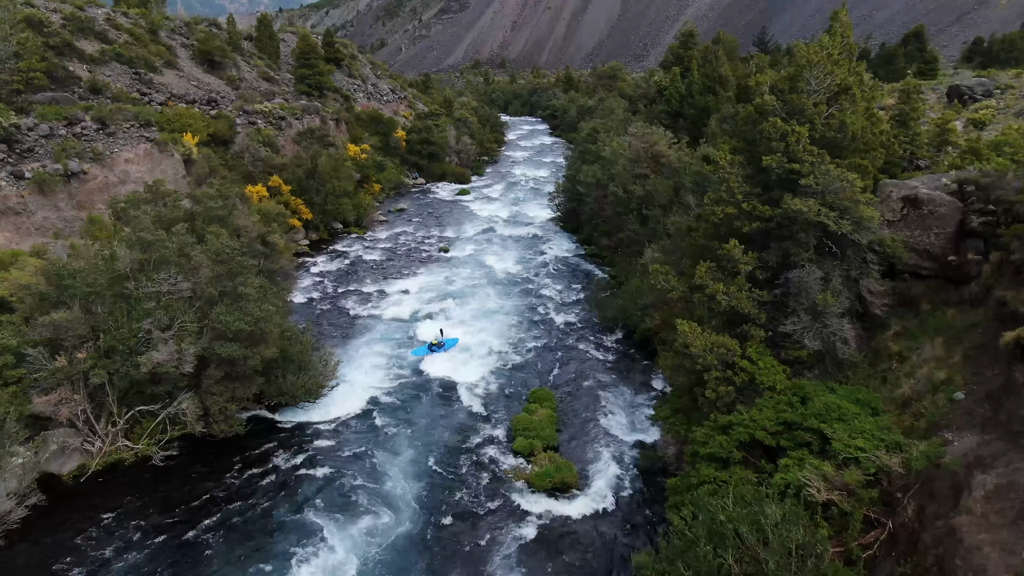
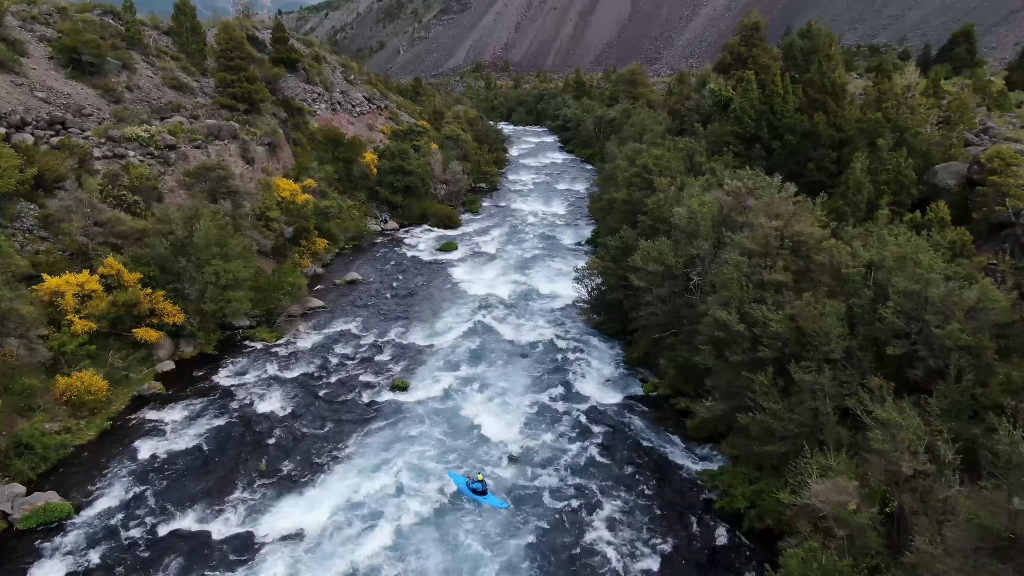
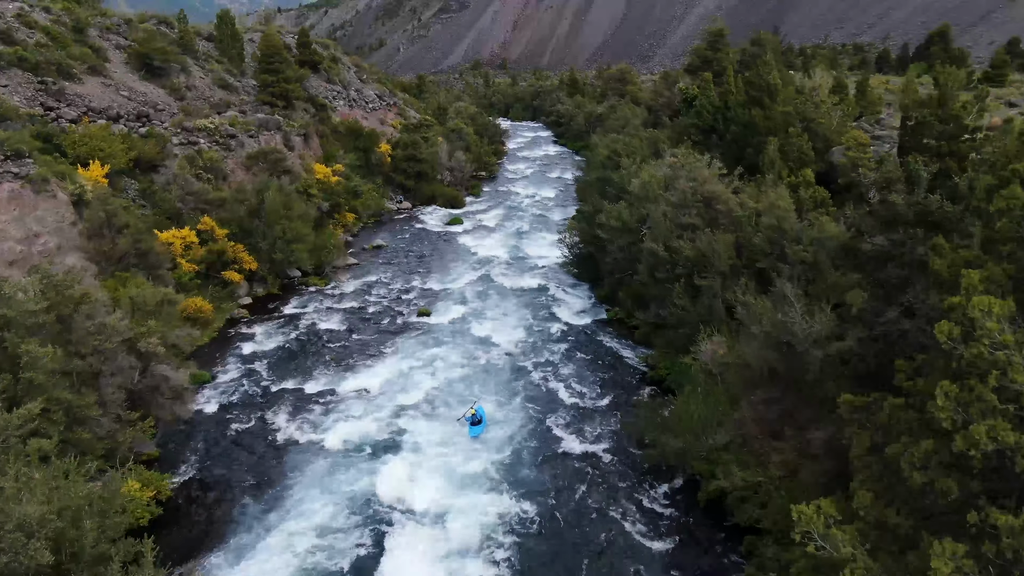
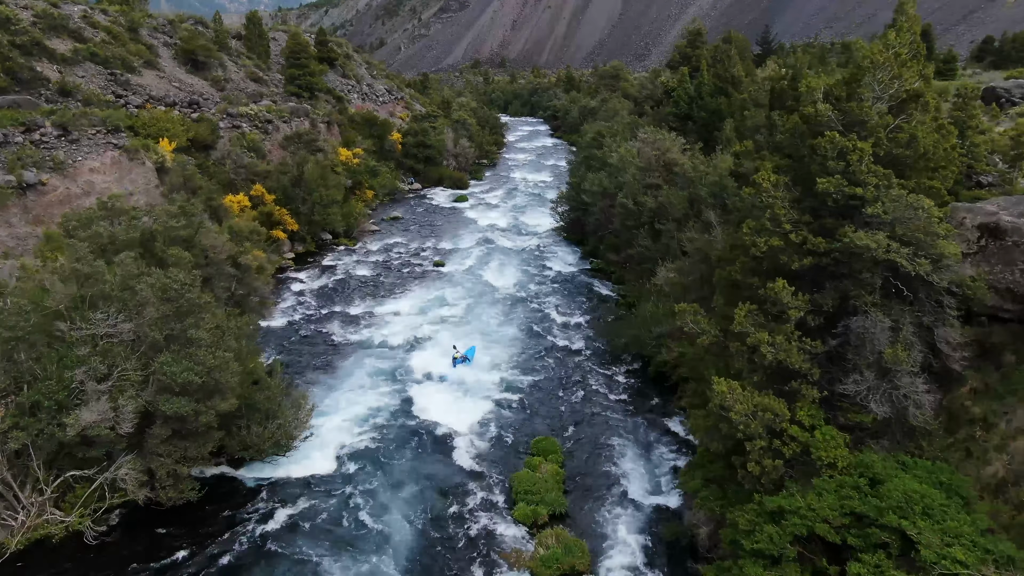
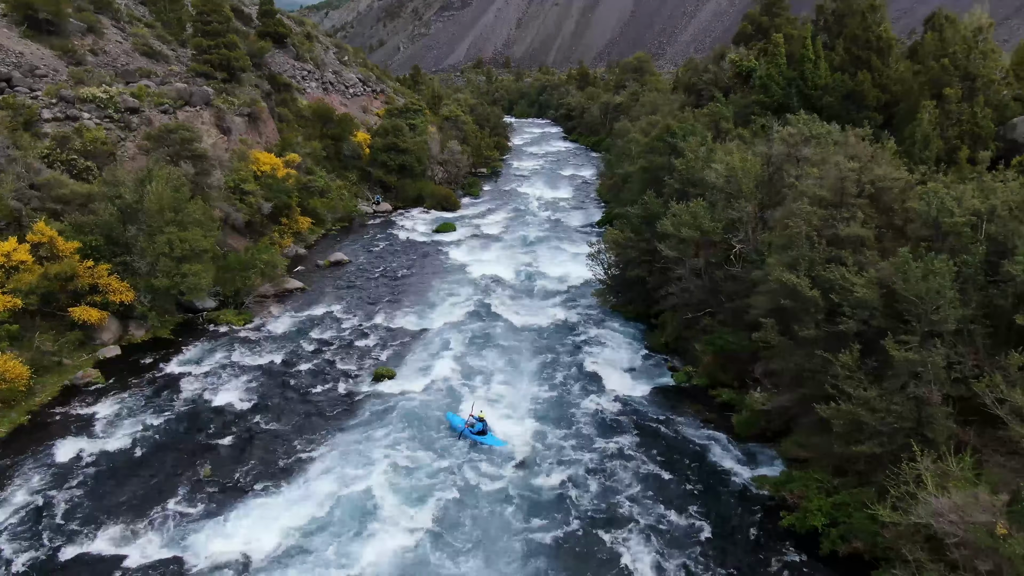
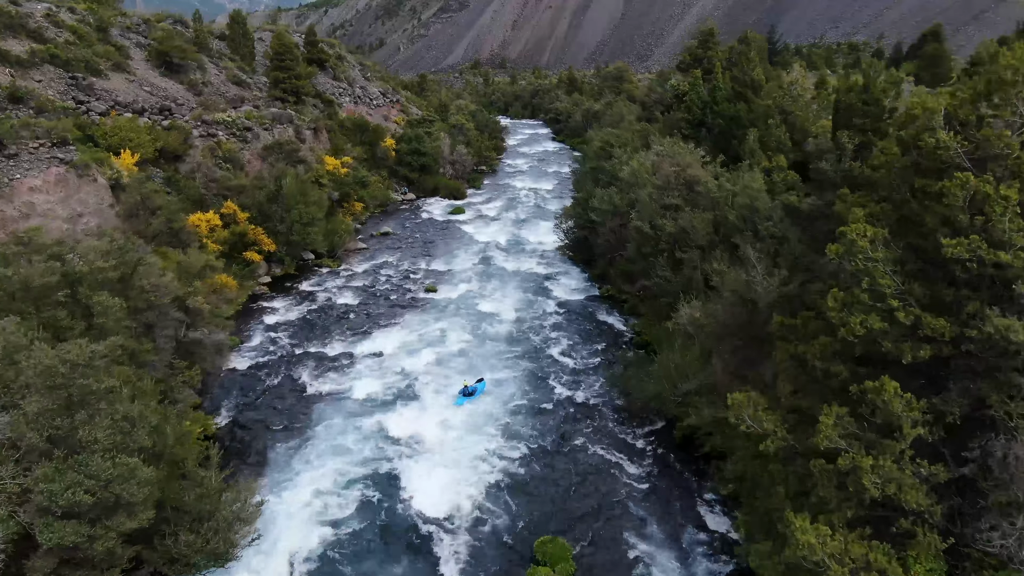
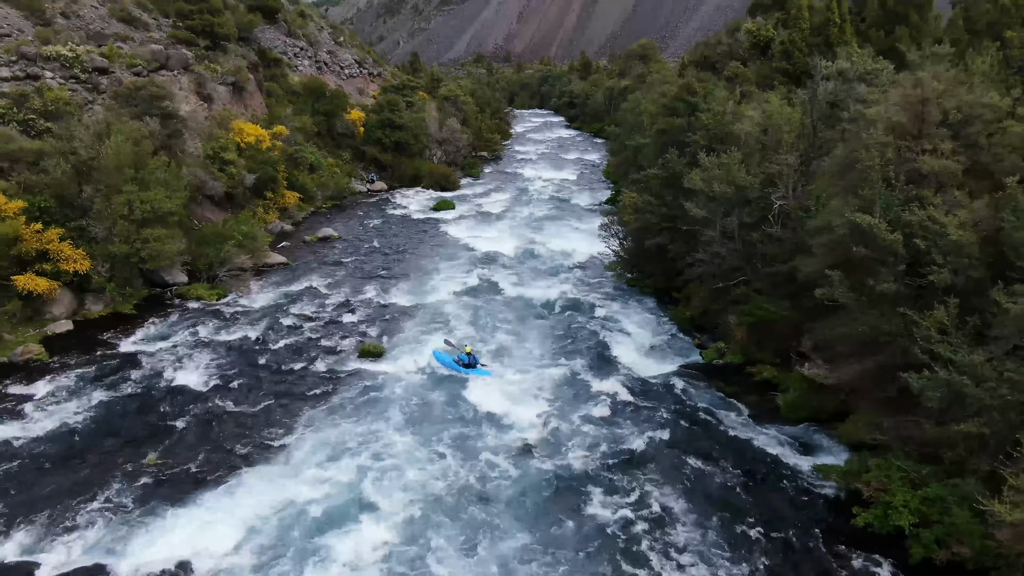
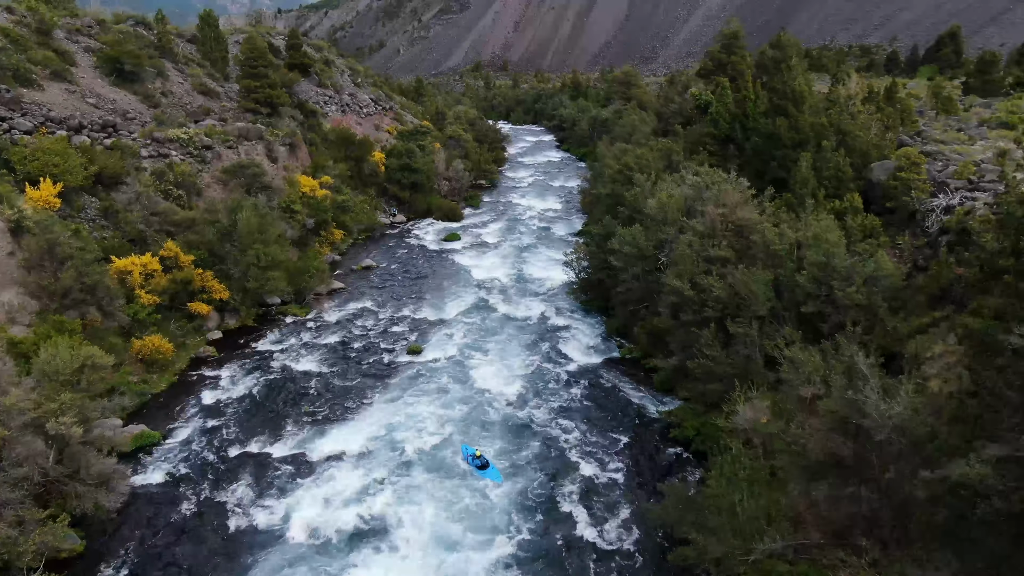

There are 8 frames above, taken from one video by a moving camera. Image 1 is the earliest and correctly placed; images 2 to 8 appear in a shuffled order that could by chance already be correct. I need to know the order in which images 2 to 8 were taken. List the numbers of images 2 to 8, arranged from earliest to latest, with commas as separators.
4, 6, 3, 8, 2, 5, 7
